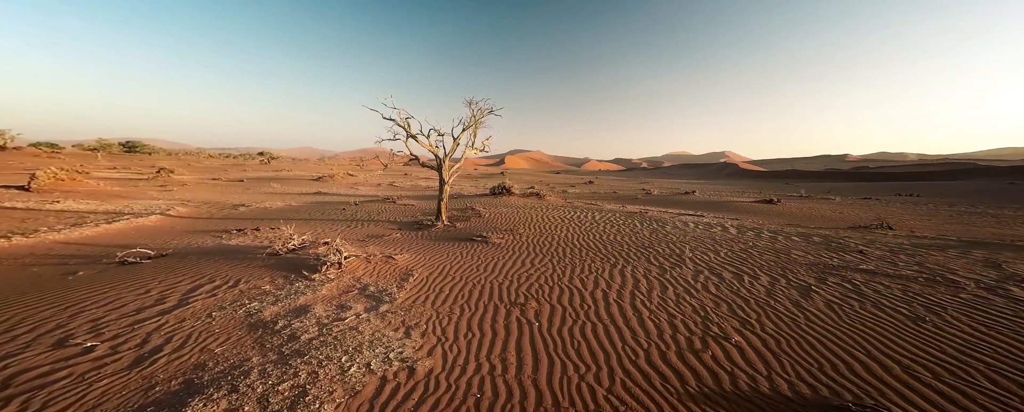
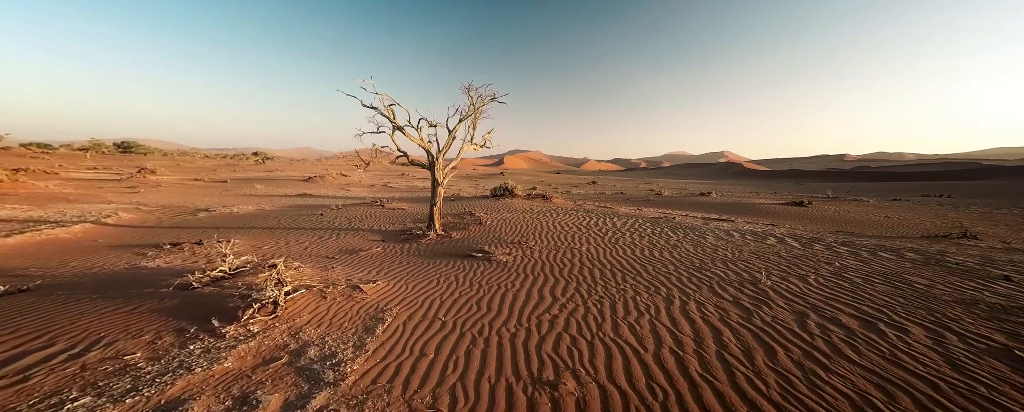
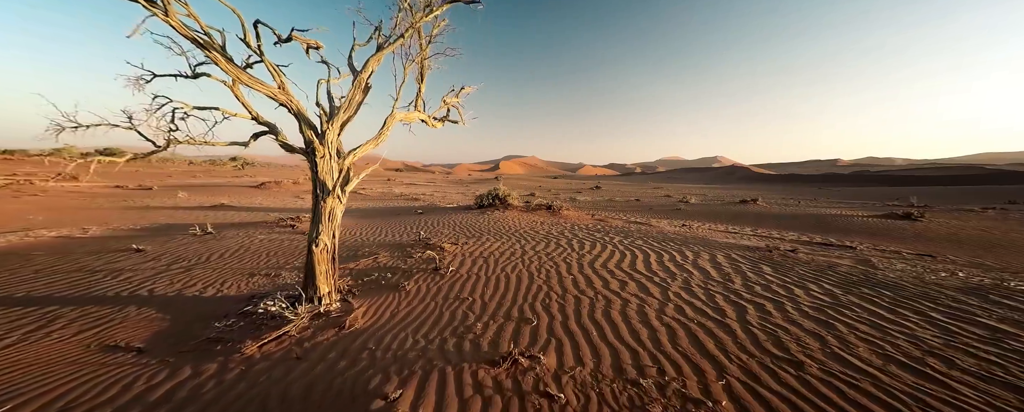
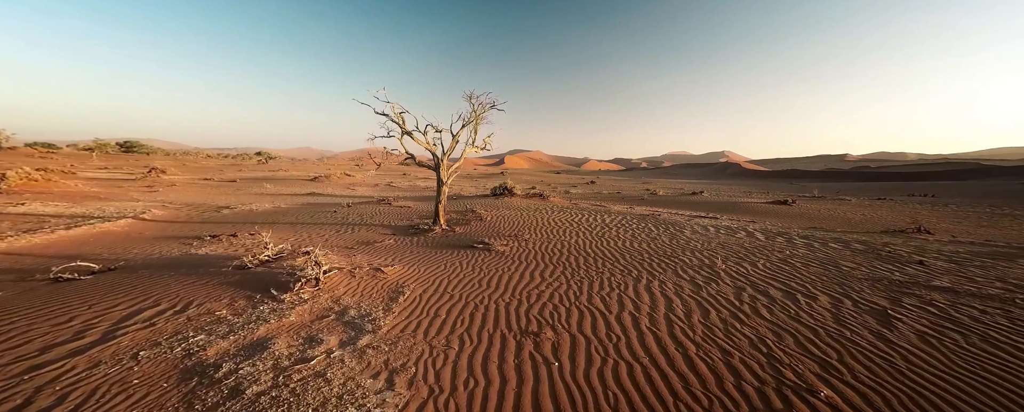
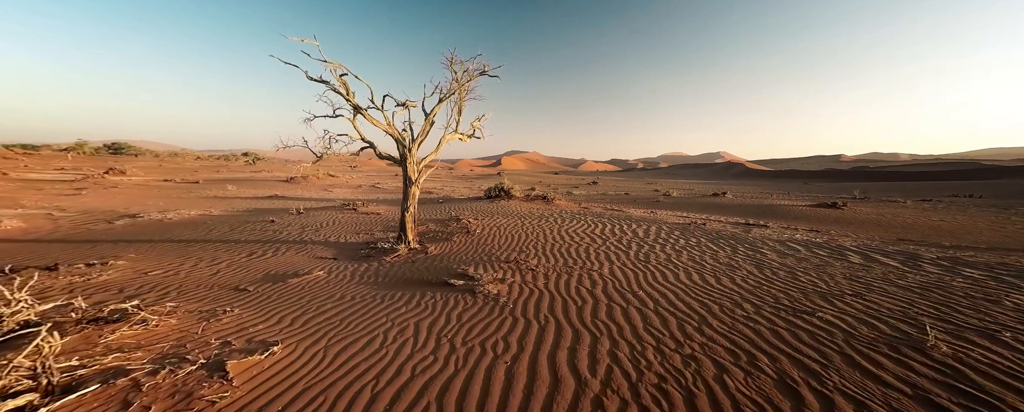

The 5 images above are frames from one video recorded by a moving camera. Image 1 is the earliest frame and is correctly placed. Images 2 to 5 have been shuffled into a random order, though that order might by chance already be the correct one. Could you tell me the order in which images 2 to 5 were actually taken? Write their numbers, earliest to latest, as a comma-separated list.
4, 2, 5, 3
